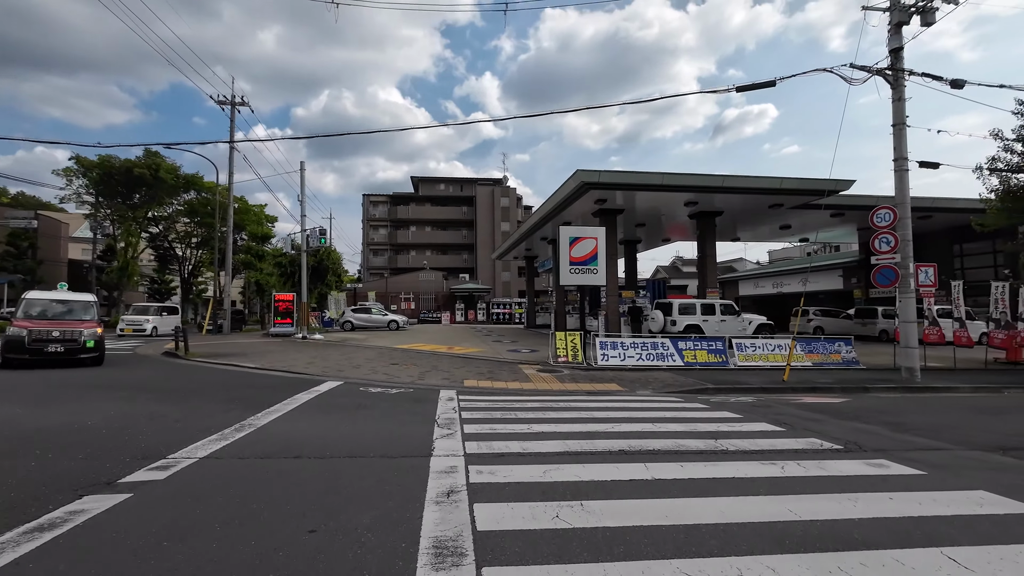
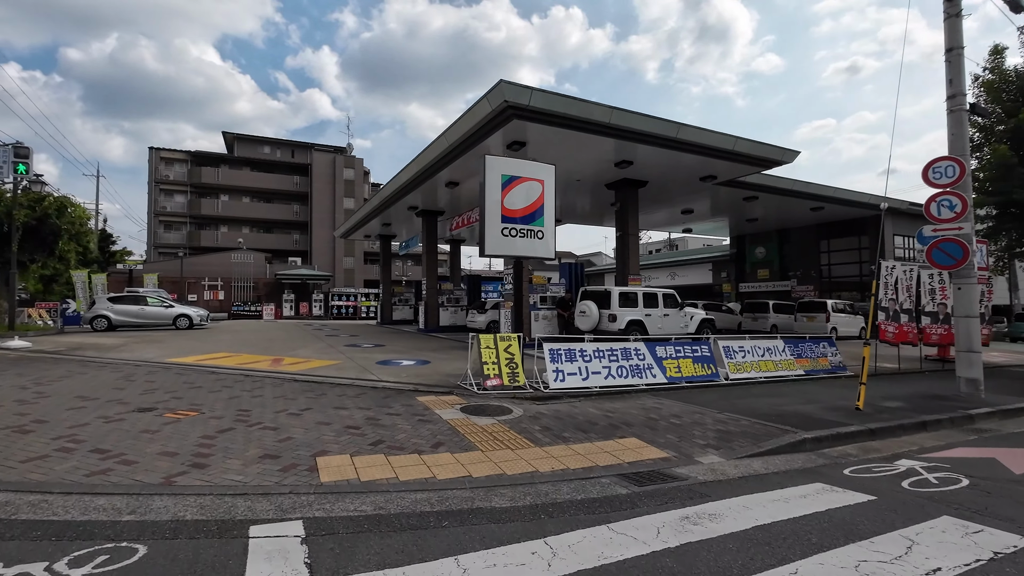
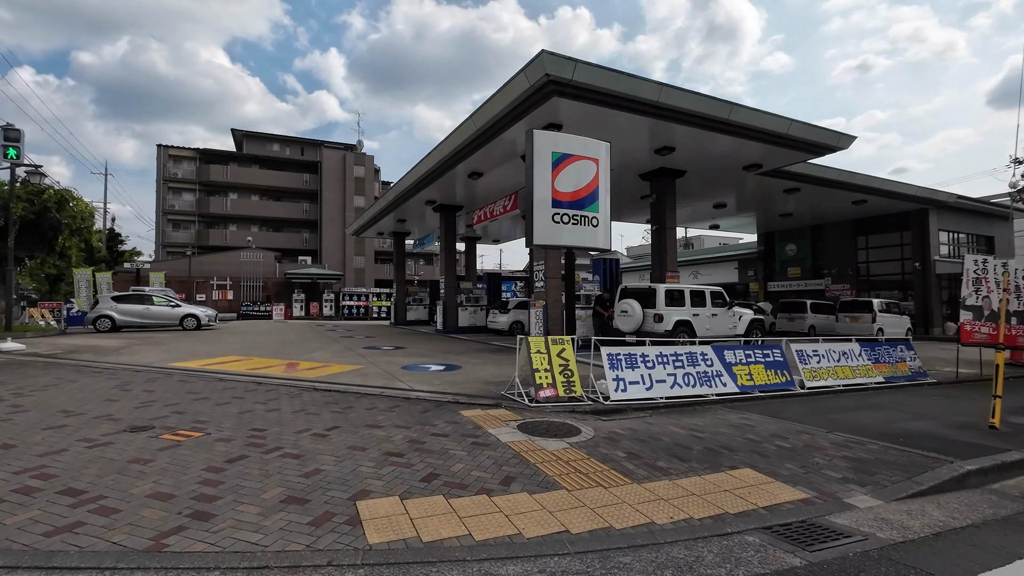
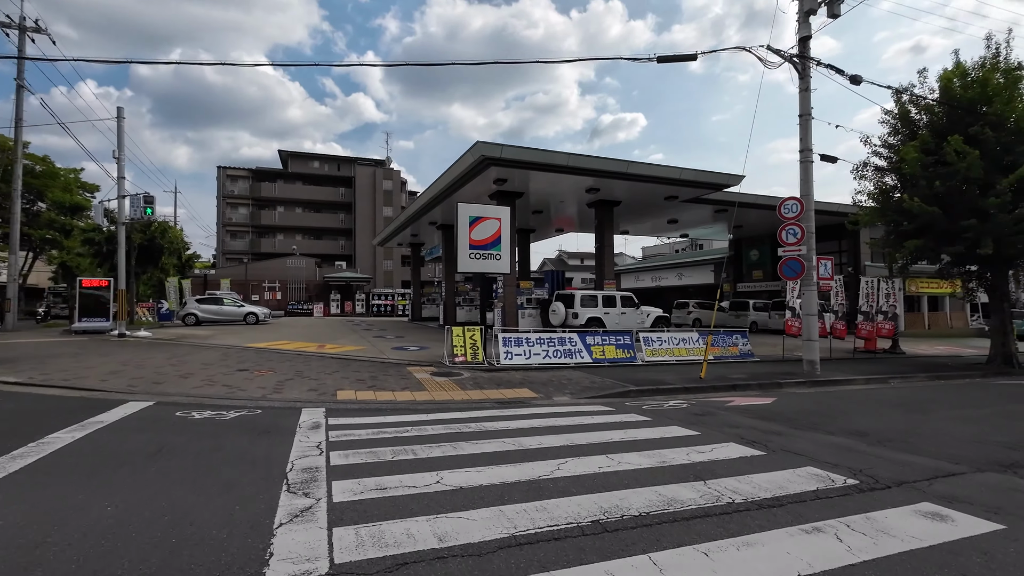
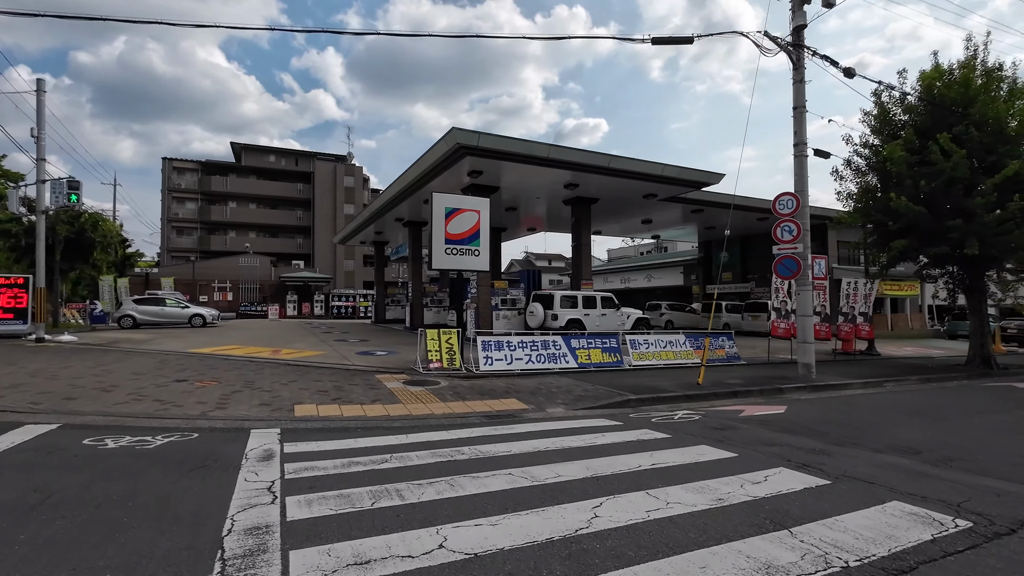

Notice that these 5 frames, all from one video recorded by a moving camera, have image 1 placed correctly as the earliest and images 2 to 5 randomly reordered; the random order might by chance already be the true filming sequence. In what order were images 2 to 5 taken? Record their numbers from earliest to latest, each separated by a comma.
4, 5, 2, 3
